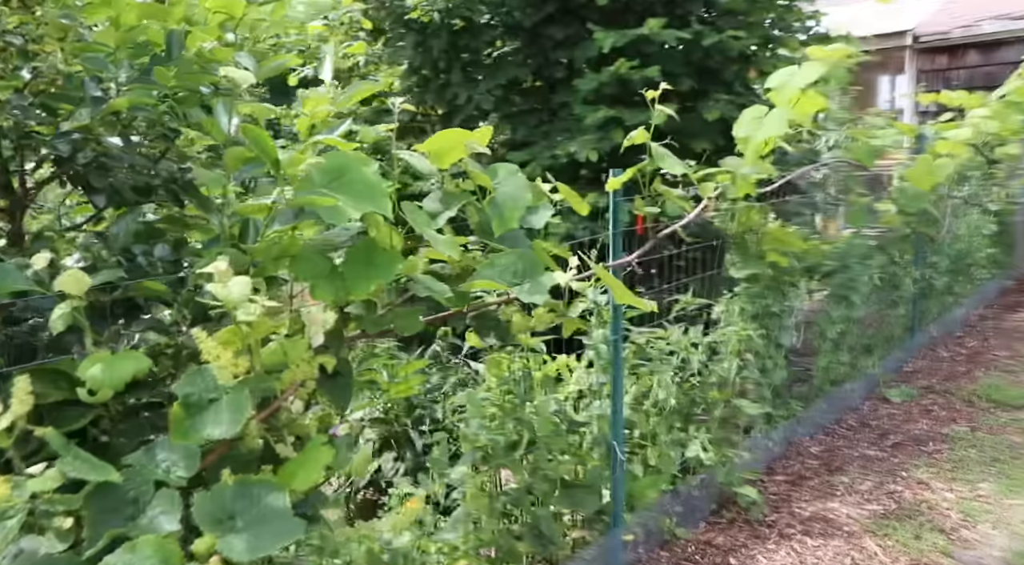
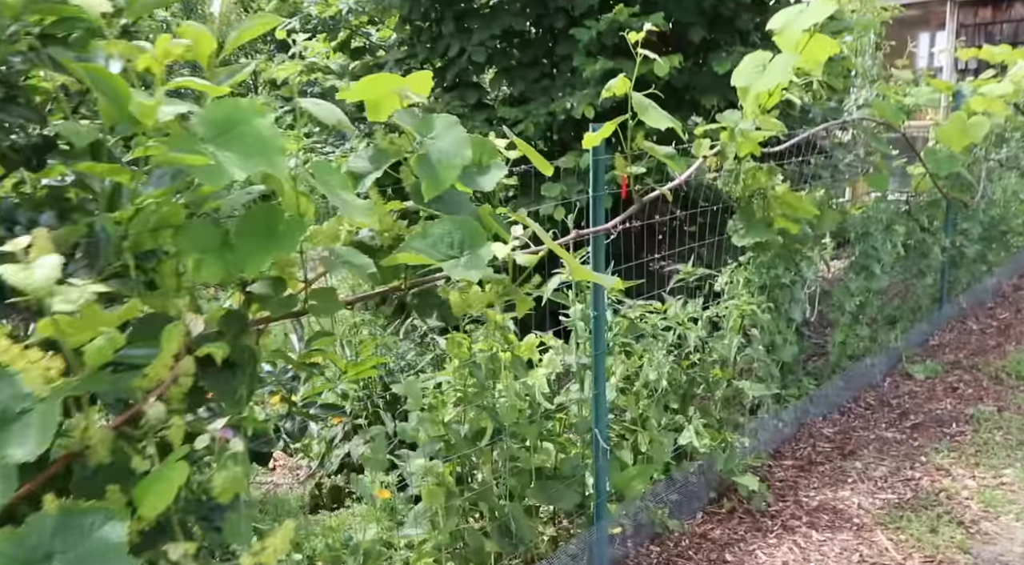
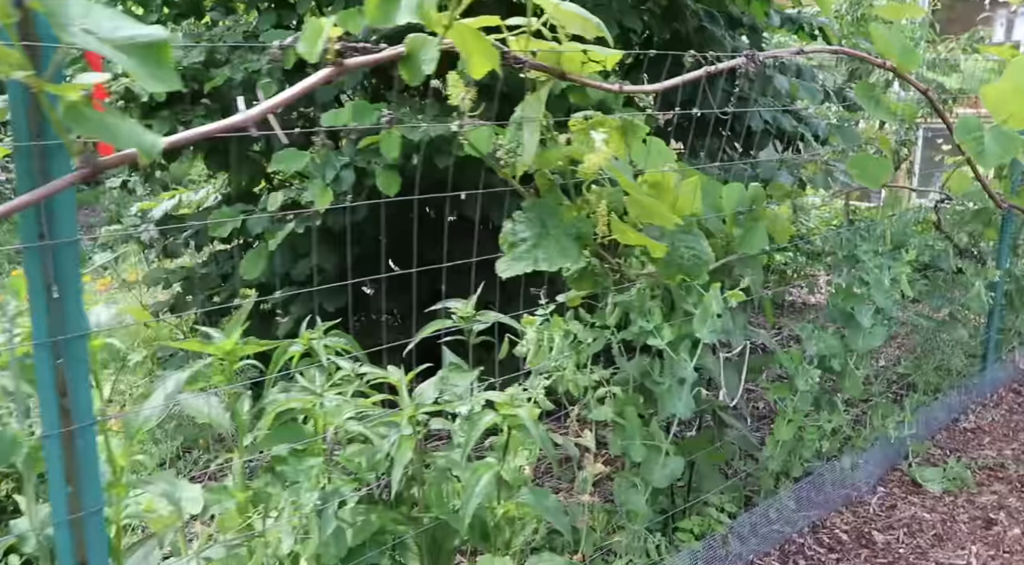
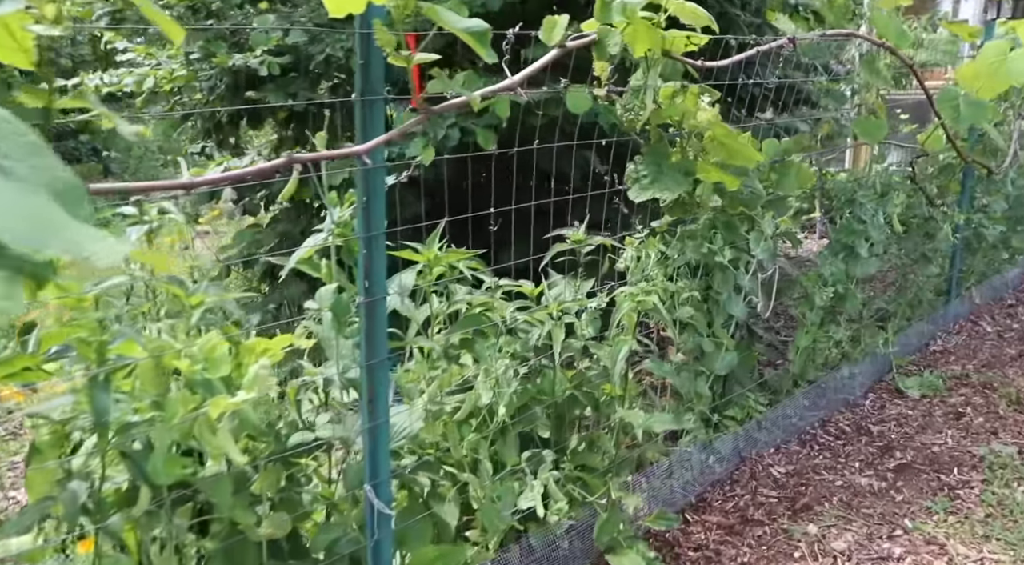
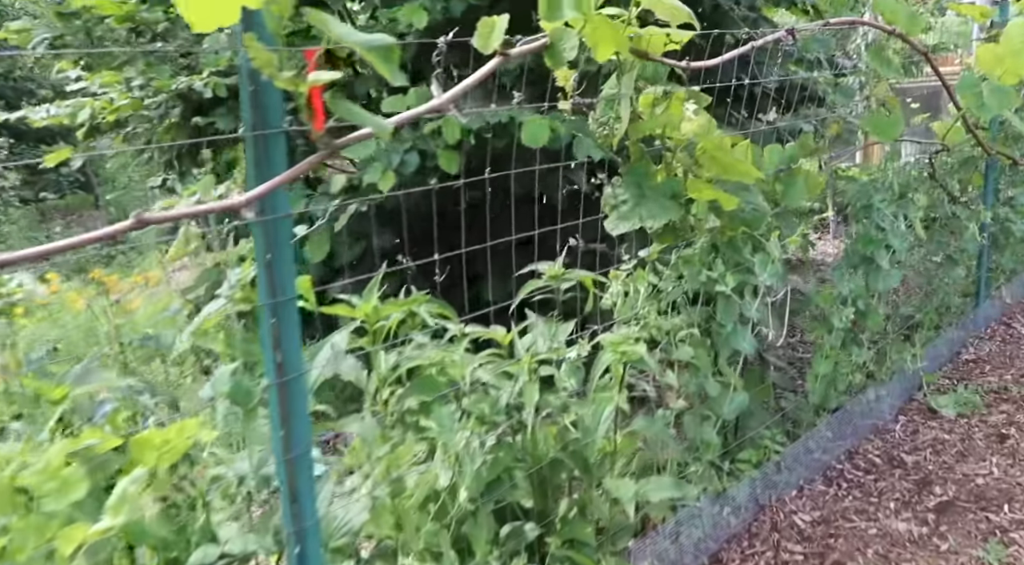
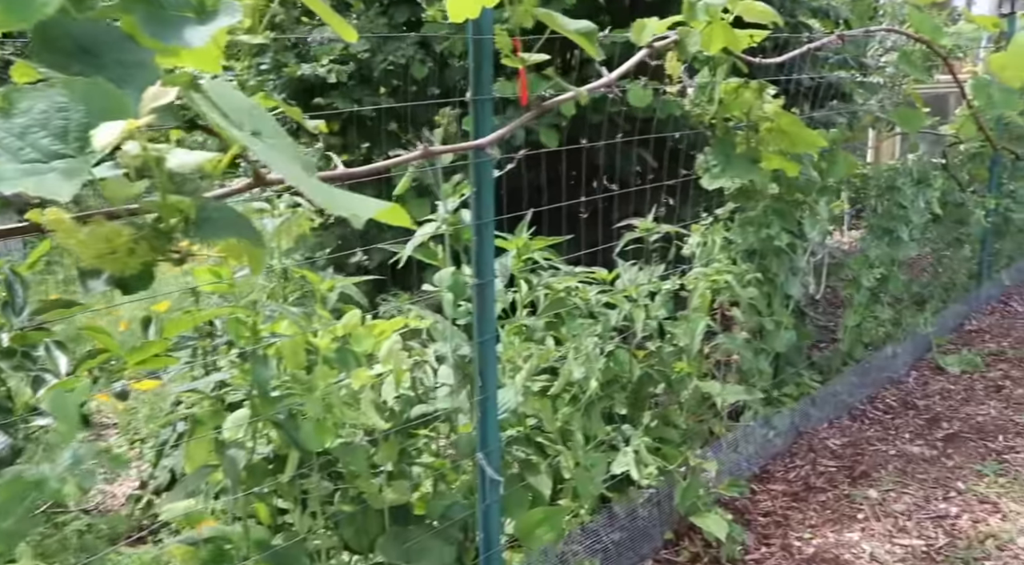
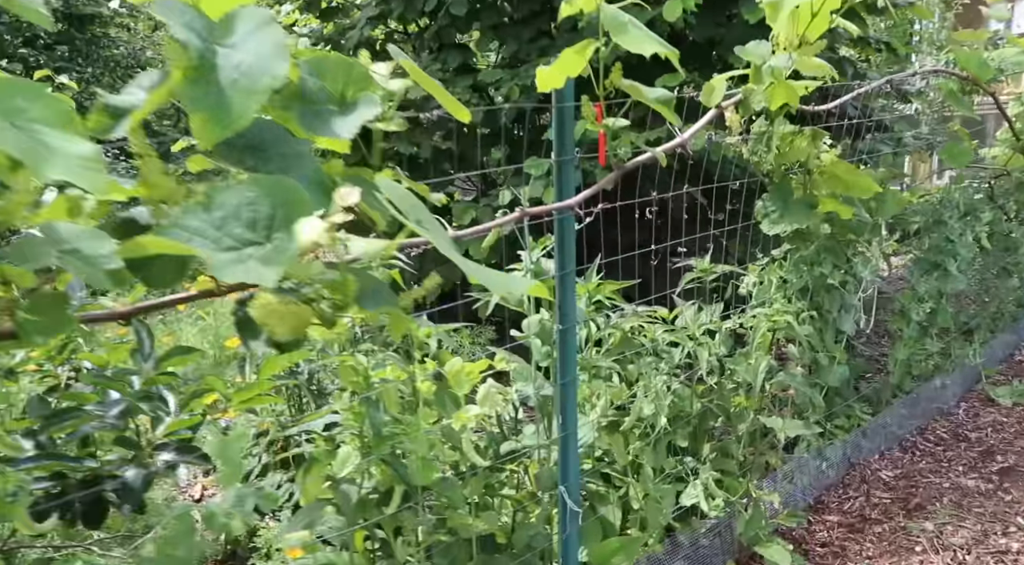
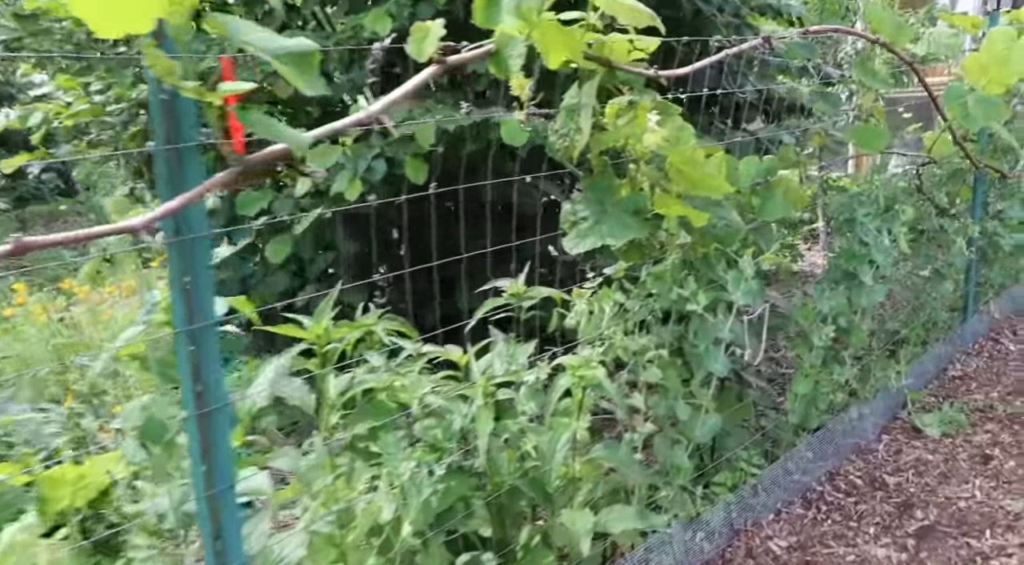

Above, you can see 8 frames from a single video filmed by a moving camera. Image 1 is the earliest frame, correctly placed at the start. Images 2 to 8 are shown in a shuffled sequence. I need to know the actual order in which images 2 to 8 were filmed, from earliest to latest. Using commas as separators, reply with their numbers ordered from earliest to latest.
2, 7, 6, 4, 5, 8, 3
